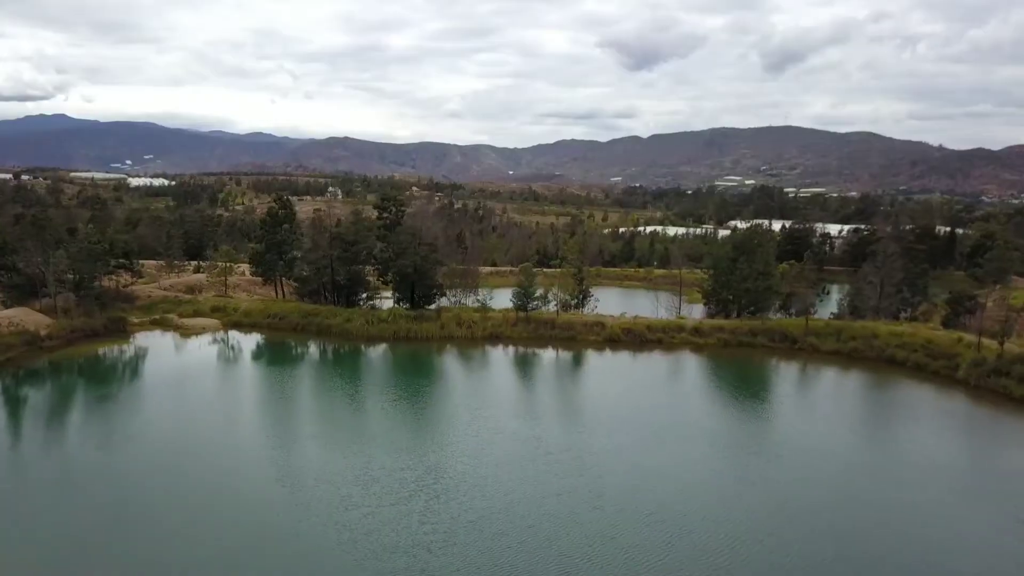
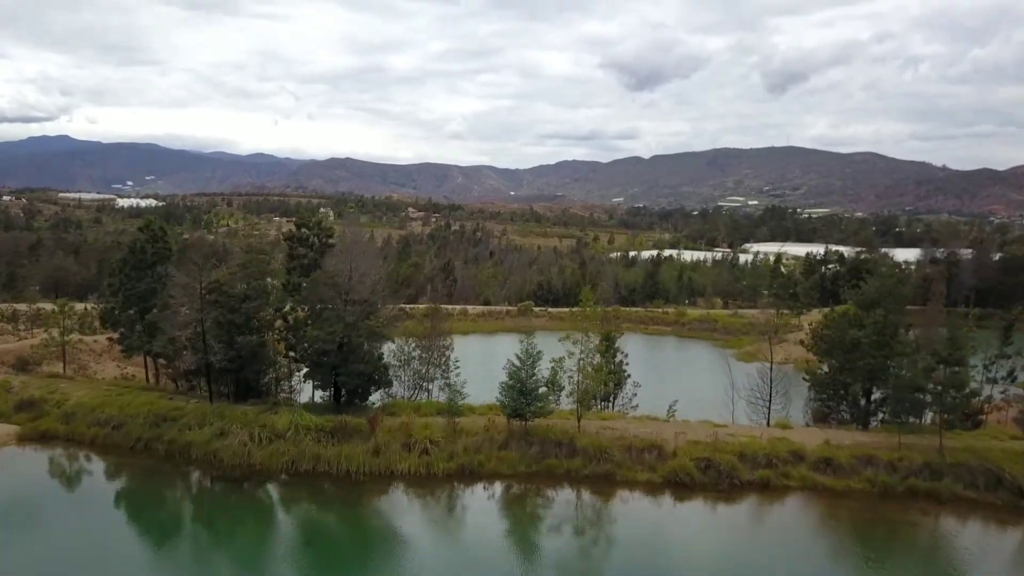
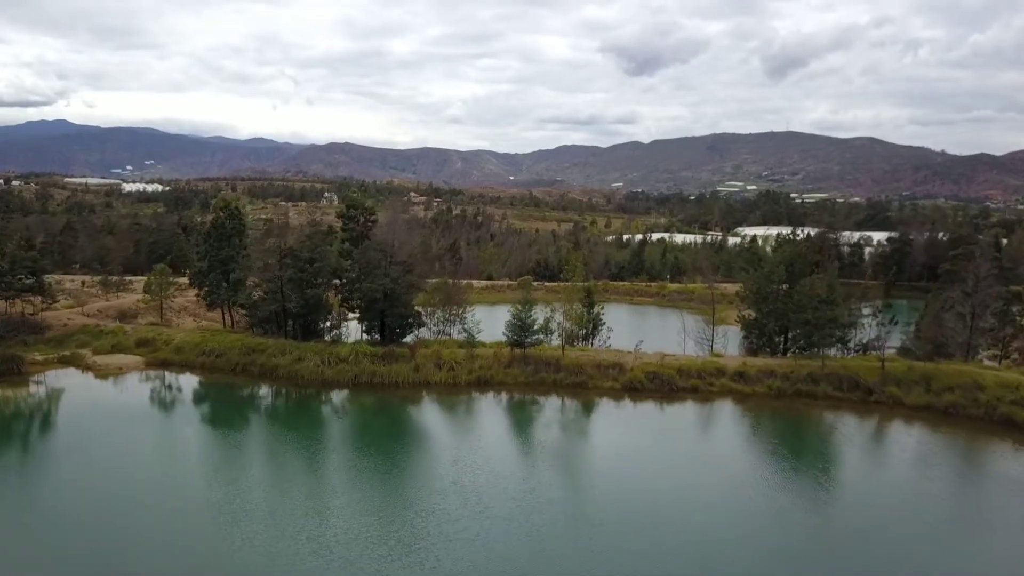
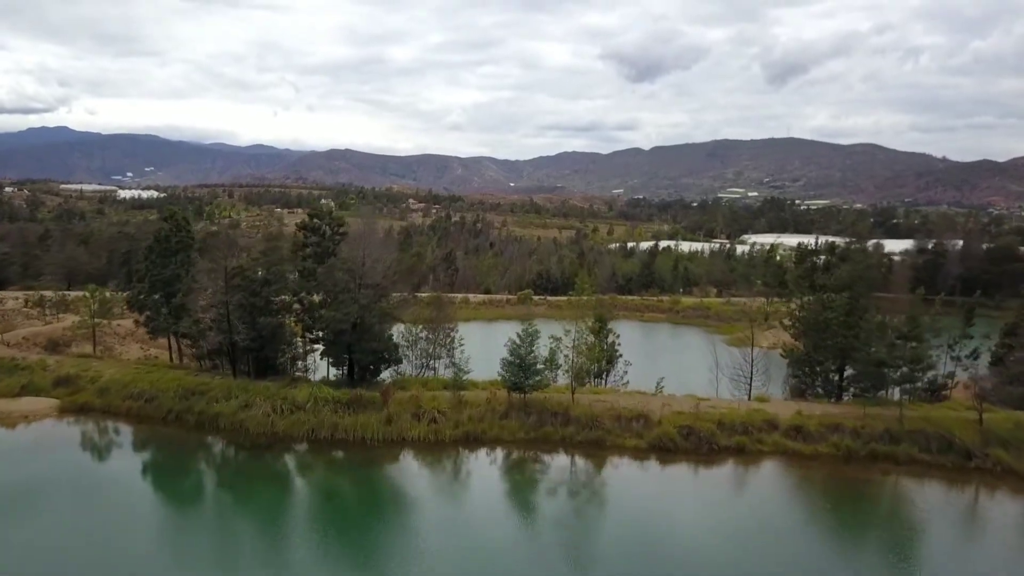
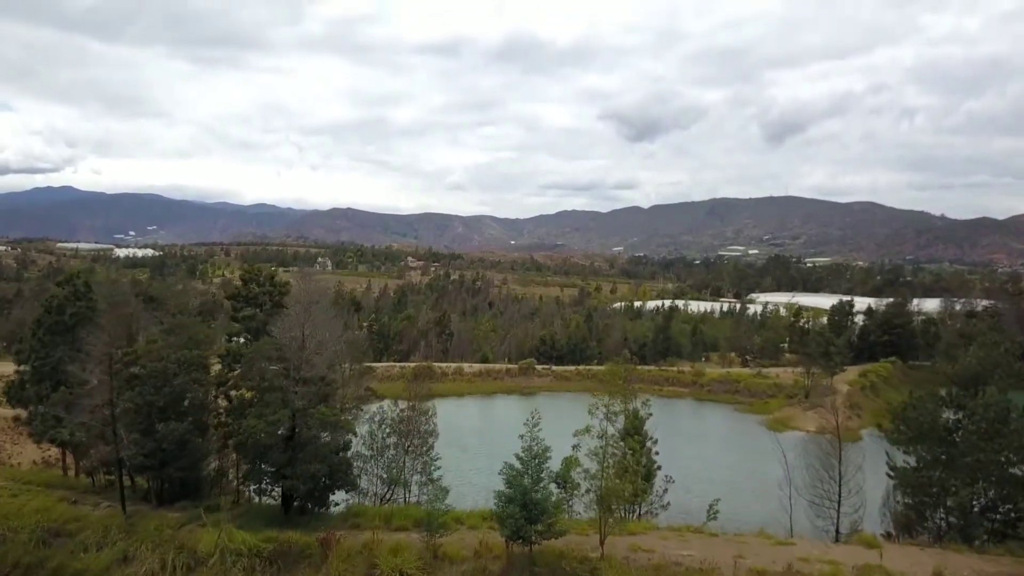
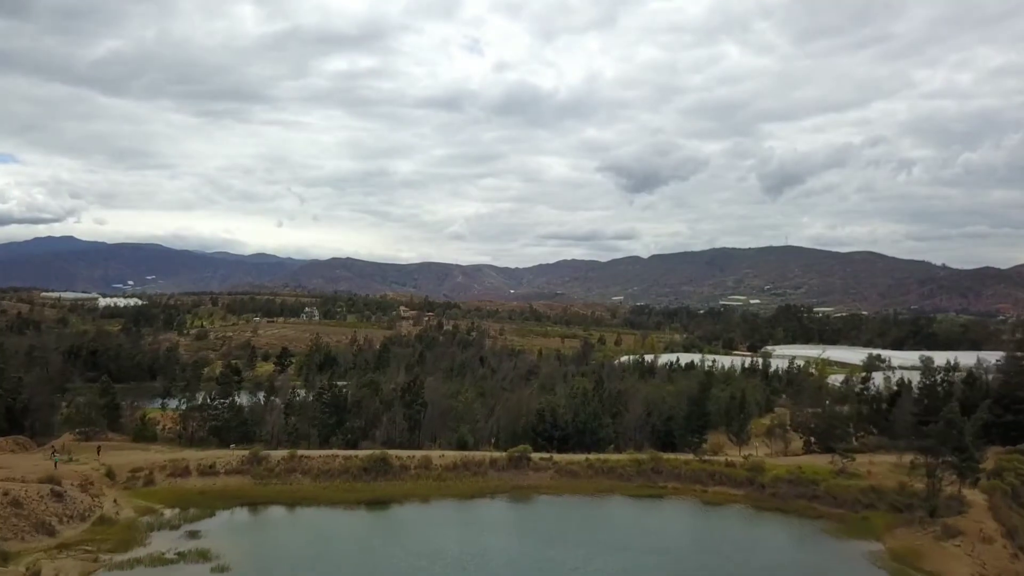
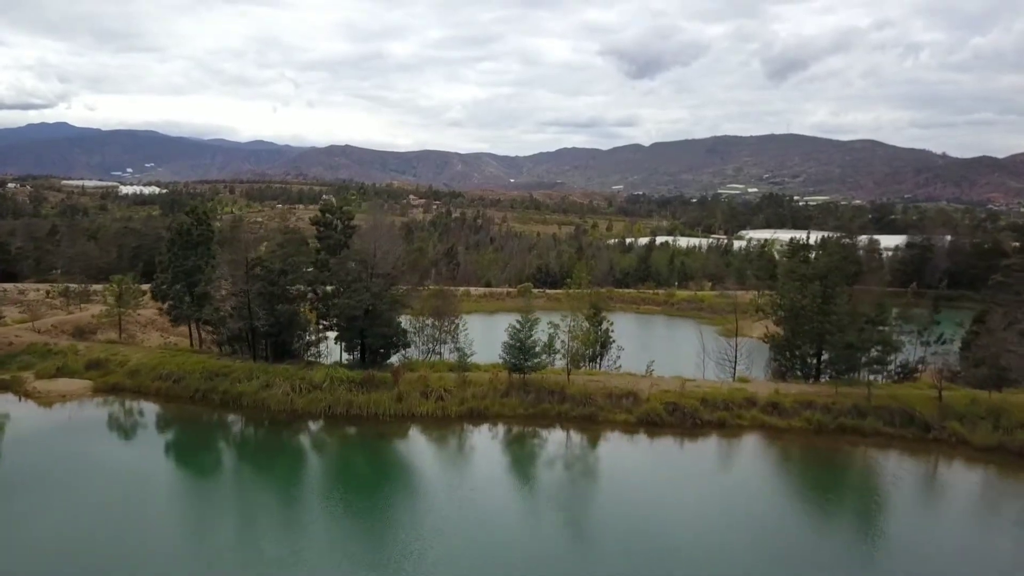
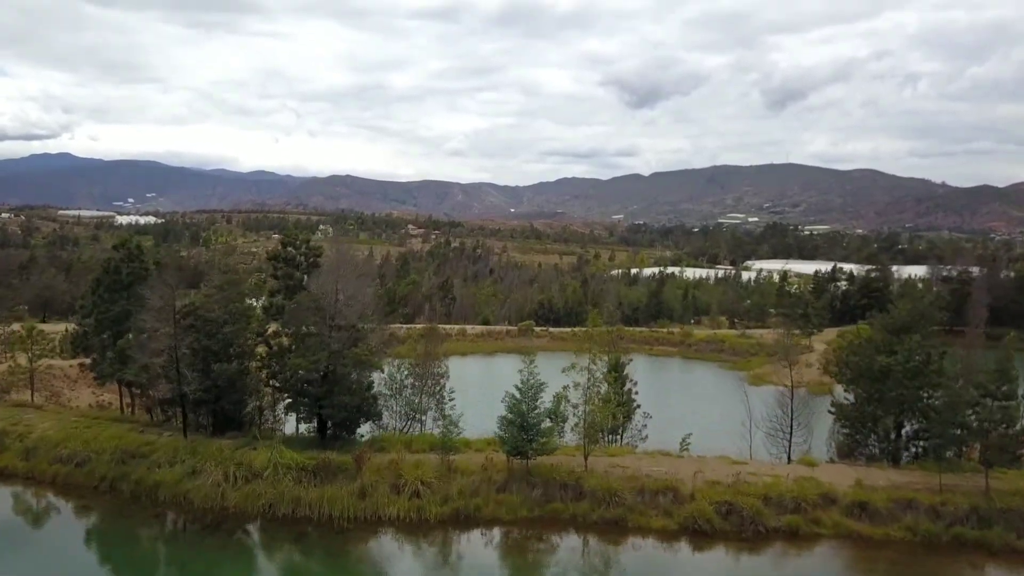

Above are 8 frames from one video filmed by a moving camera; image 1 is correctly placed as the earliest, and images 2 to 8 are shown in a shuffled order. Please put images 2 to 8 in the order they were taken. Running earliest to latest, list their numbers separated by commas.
3, 7, 4, 2, 8, 5, 6
